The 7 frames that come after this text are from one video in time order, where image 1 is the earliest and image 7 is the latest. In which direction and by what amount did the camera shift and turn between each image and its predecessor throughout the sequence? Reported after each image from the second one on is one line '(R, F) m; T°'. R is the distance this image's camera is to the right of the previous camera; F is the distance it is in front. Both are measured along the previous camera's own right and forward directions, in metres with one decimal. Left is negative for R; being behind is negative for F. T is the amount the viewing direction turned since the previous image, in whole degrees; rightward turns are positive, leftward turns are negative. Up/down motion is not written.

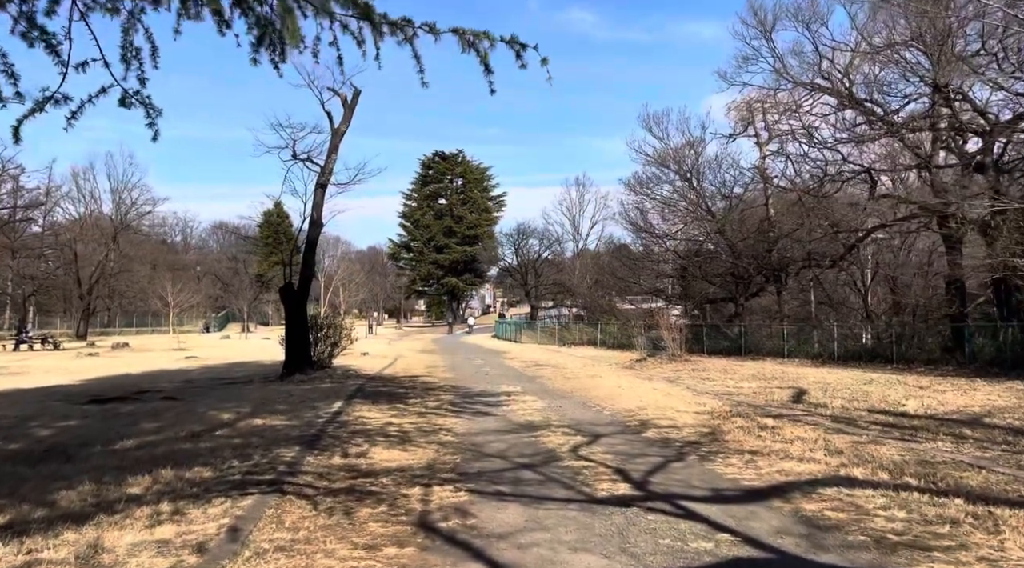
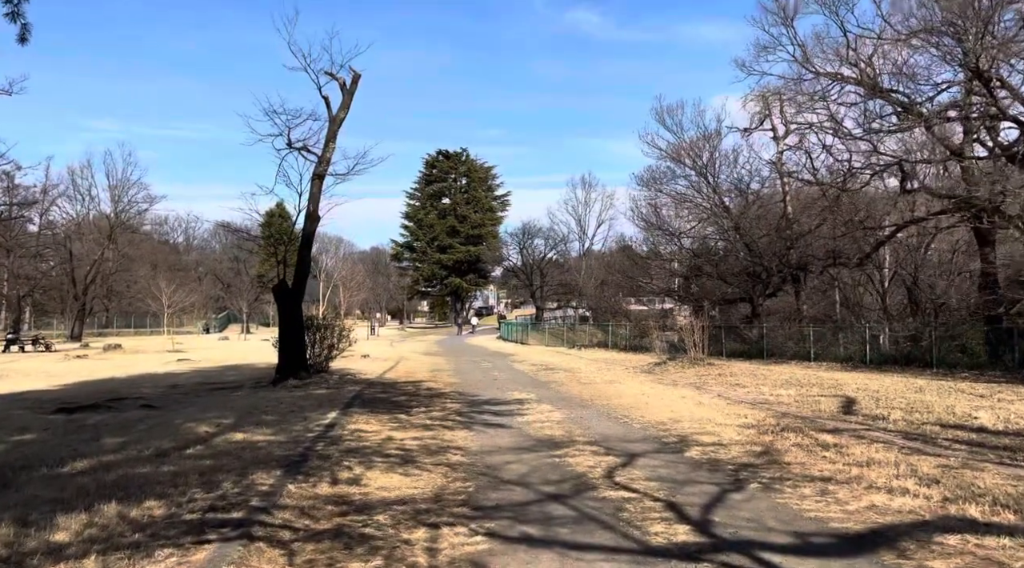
(-0.2, +1.3) m; 0°
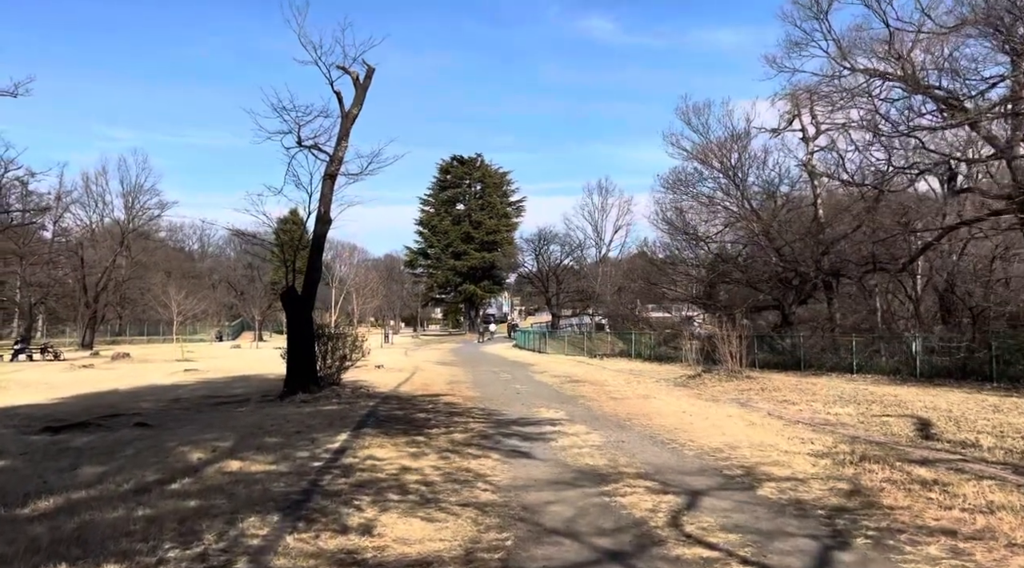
(-0.2, +1.1) m; -1°
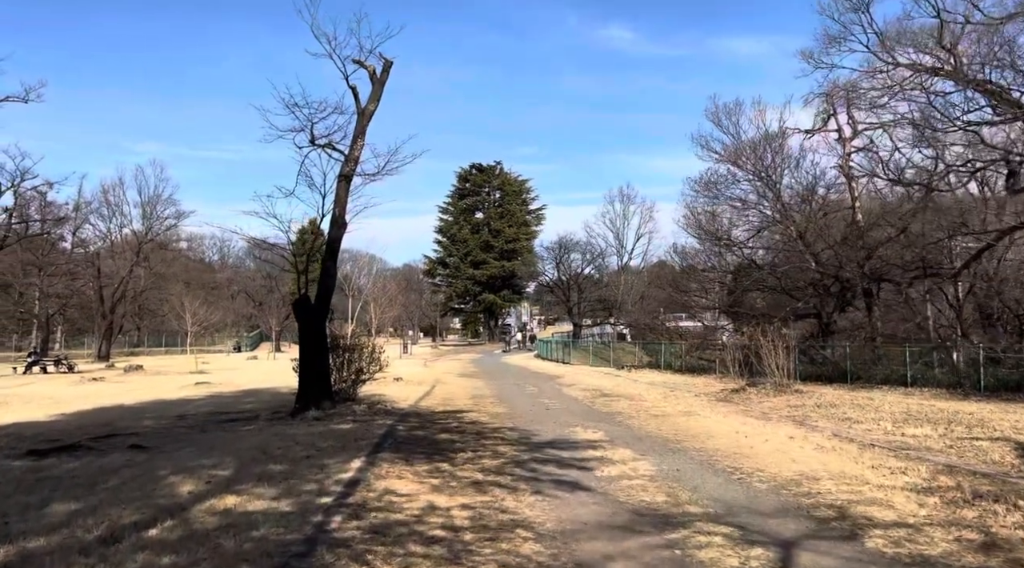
(-0.2, +1.2) m; -1°
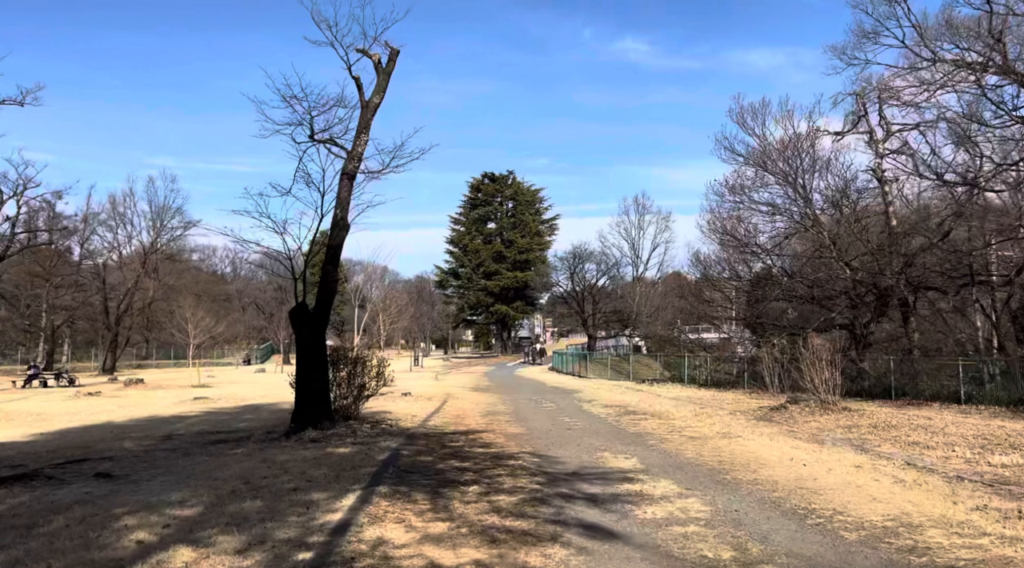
(-0.1, +1.3) m; -1°
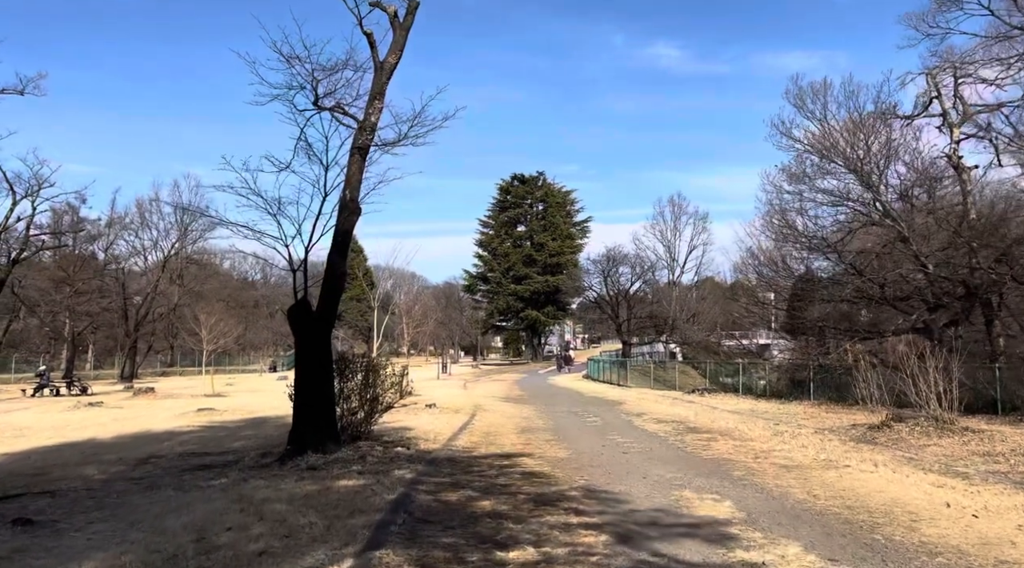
(-0.2, +2.4) m; -2°
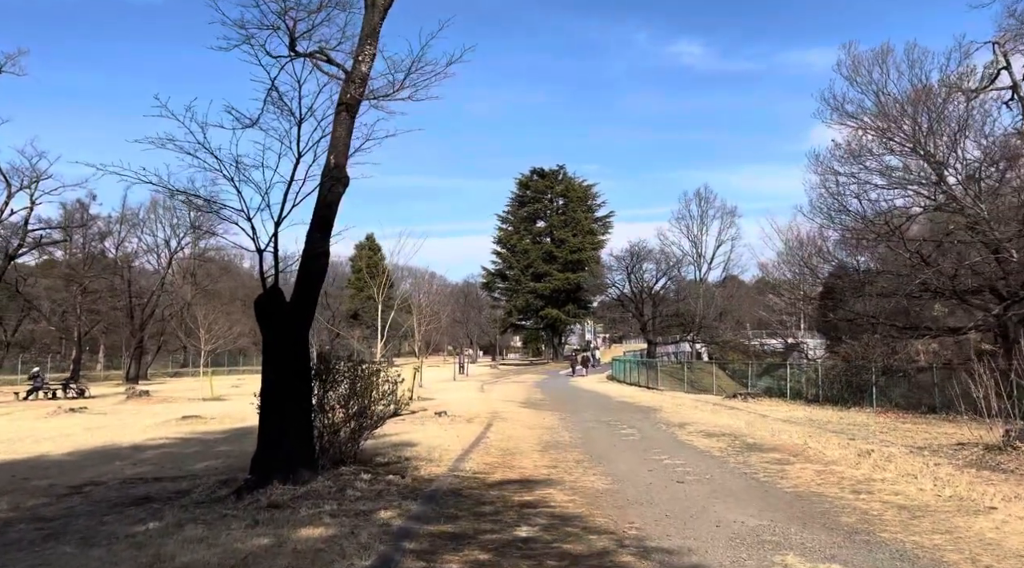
(0.0, +2.3) m; -1°
